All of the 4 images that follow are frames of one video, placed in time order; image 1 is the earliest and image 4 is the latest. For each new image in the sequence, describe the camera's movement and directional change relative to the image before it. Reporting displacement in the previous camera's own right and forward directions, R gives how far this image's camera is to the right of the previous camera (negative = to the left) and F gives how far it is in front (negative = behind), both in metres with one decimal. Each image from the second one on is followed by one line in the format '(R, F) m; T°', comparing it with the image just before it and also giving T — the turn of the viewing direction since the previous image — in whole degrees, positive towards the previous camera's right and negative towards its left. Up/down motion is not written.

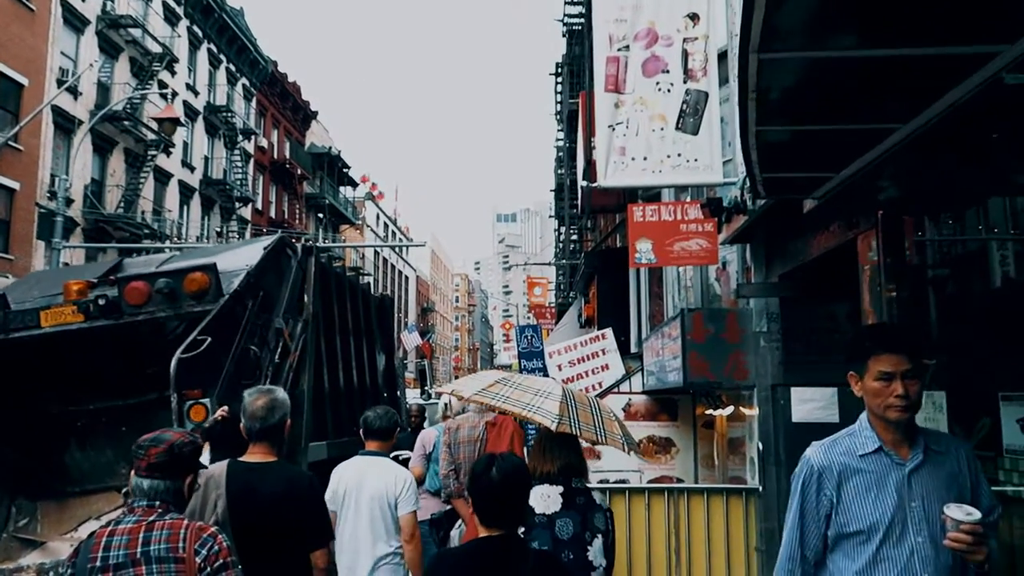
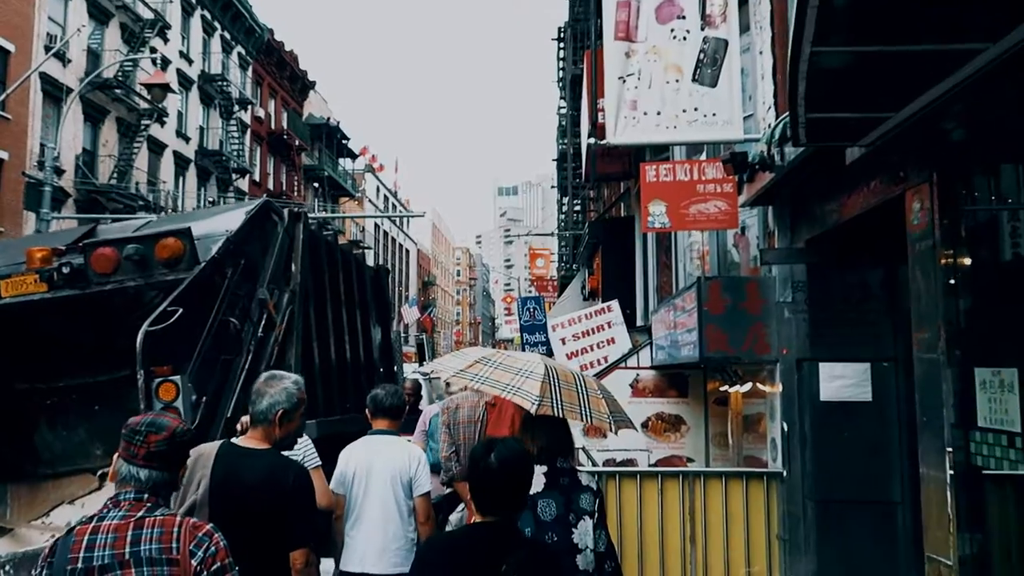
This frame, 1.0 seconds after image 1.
(0.0, +0.5) m; 0°
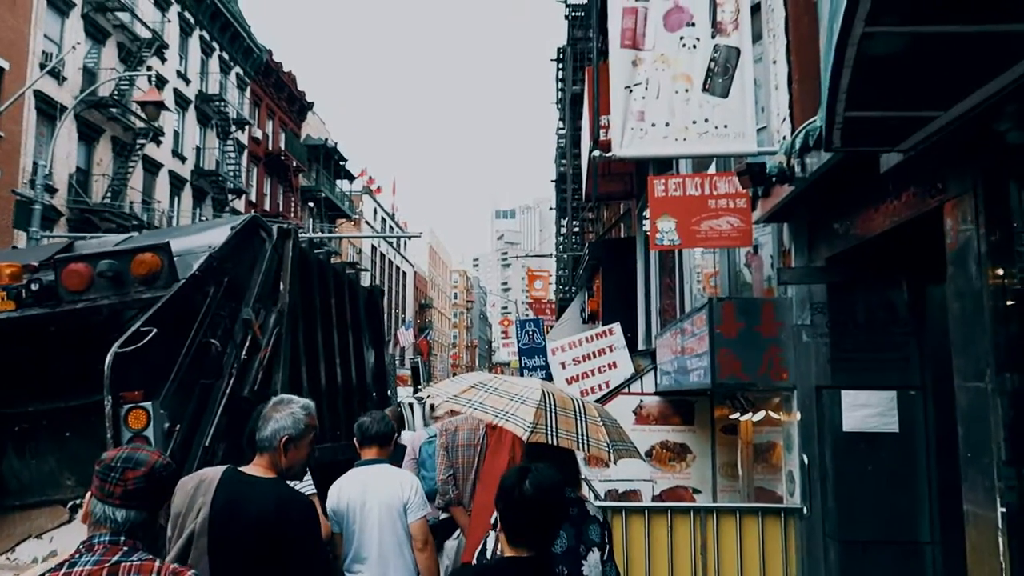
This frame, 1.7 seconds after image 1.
(0.0, +0.3) m; 0°
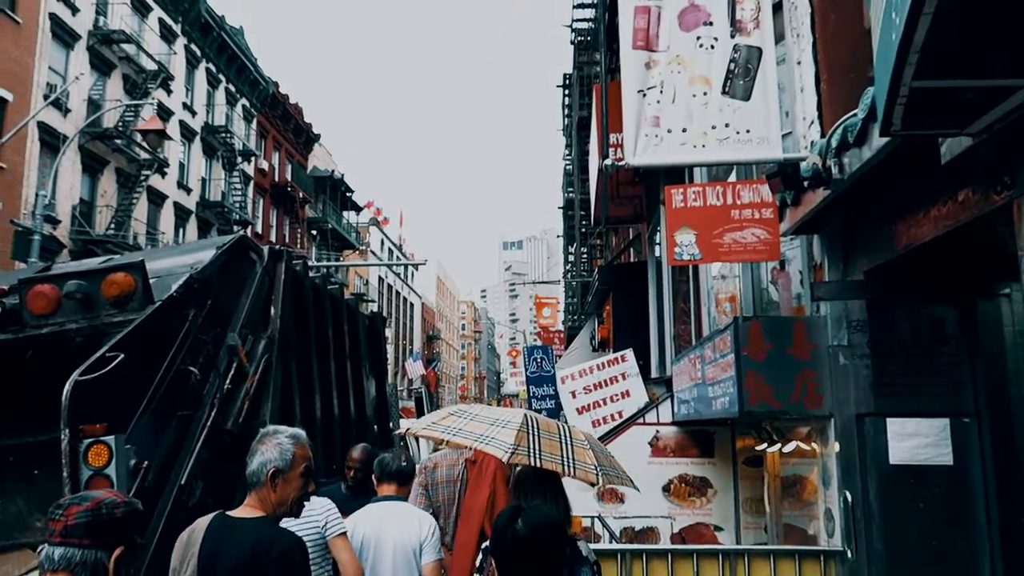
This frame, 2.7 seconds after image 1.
(0.0, +0.4) m; -1°
